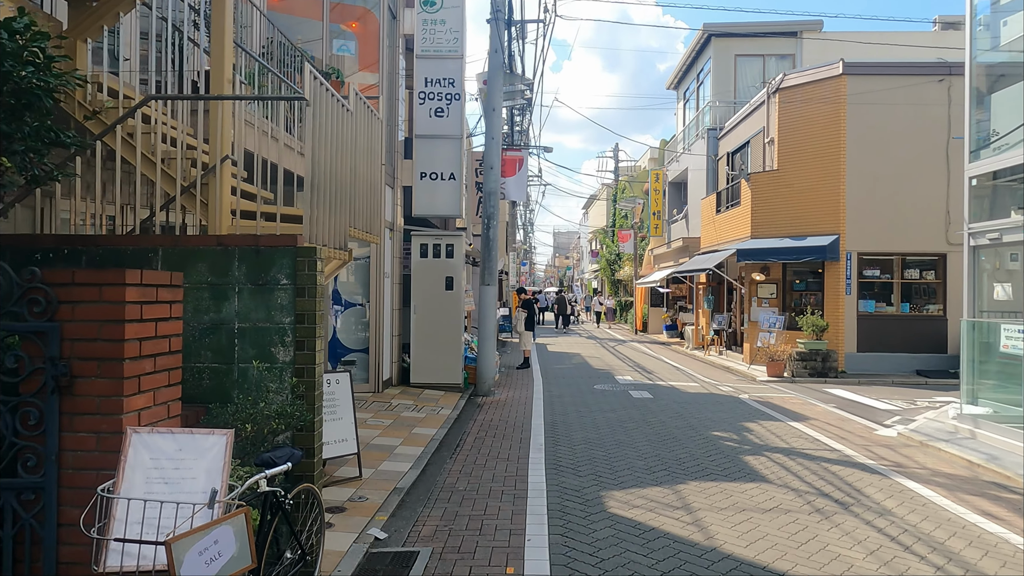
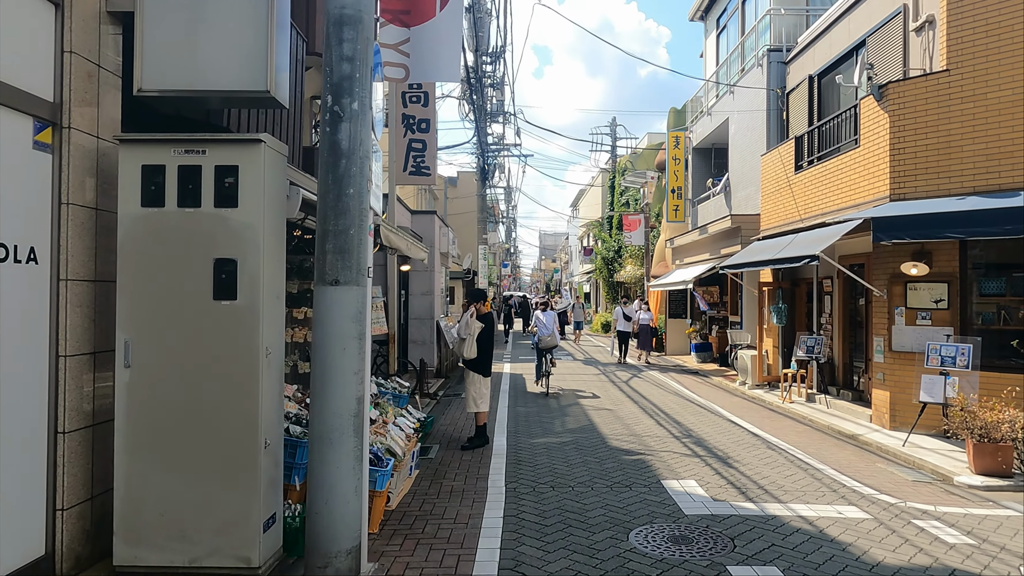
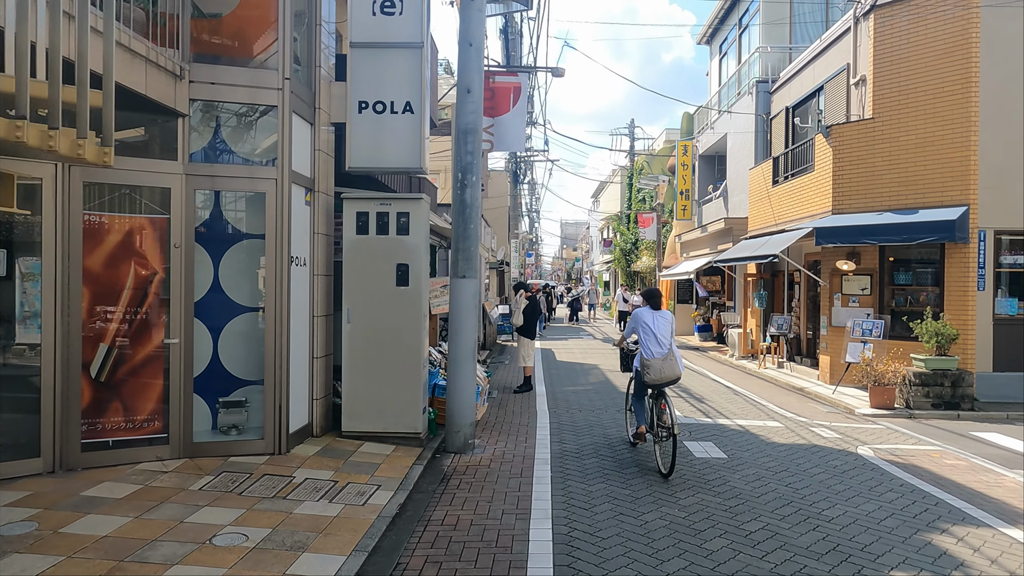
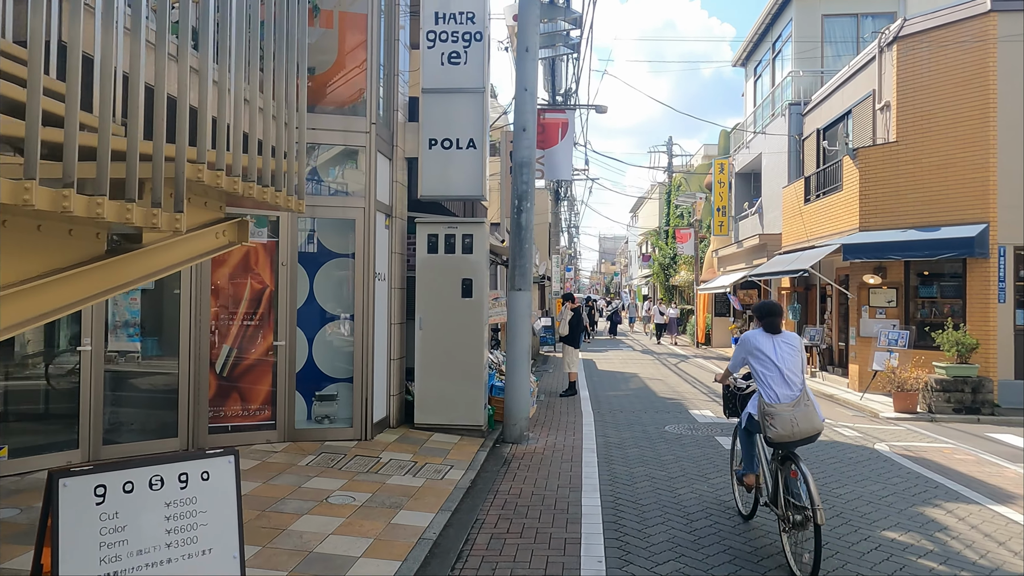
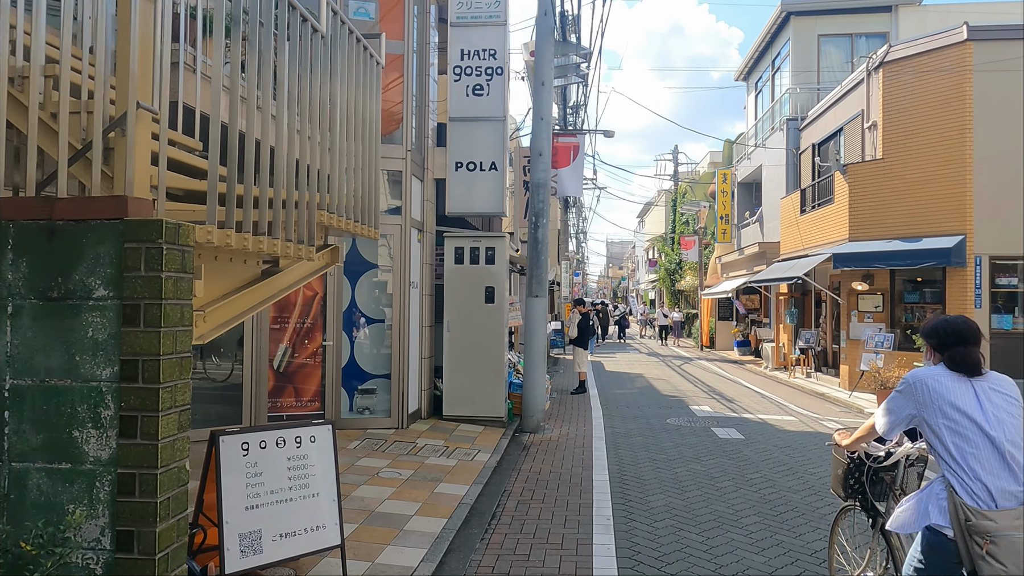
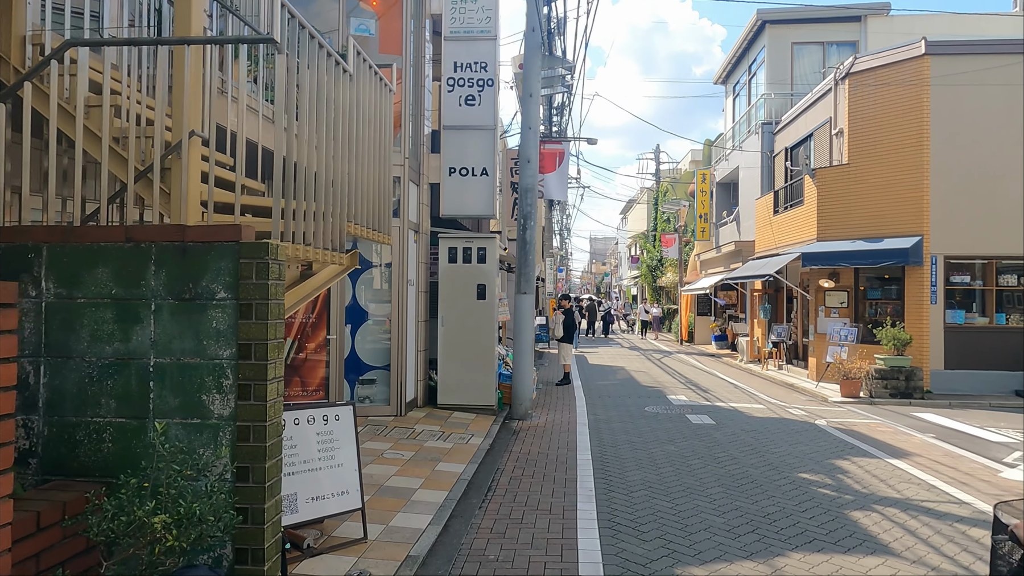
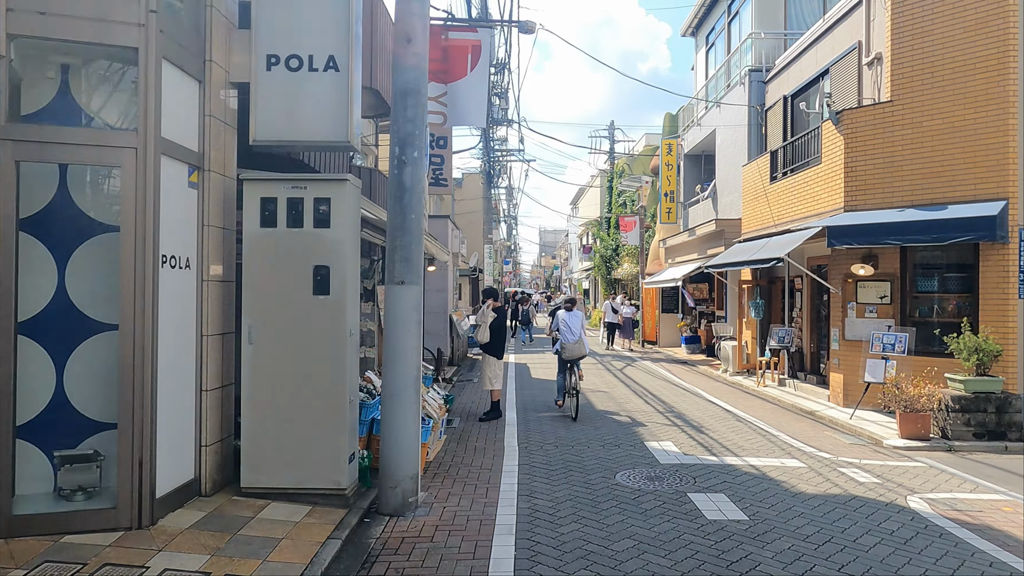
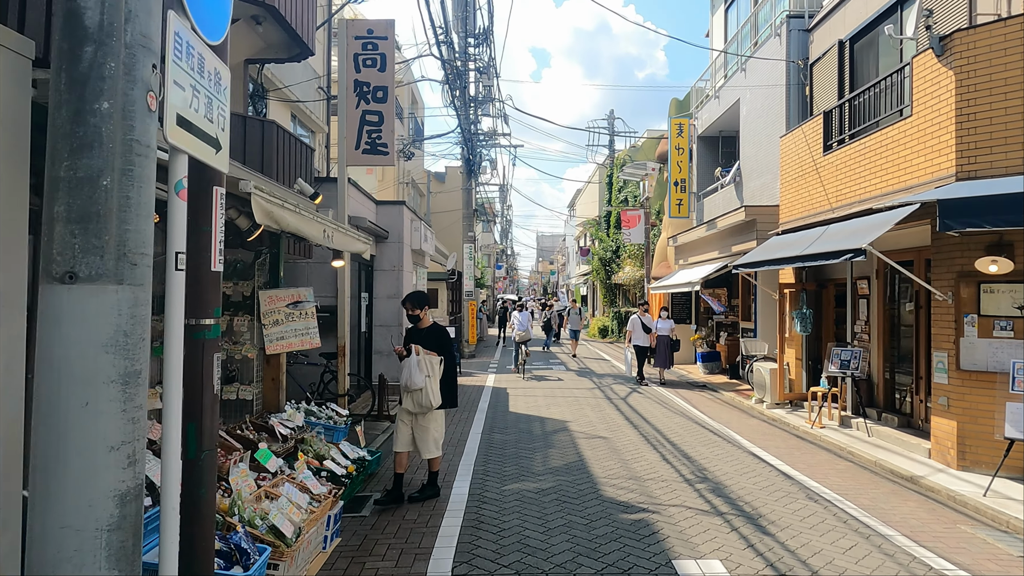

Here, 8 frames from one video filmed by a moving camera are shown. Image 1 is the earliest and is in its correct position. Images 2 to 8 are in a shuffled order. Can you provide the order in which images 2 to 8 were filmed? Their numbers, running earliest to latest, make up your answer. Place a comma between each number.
6, 5, 4, 3, 7, 2, 8
